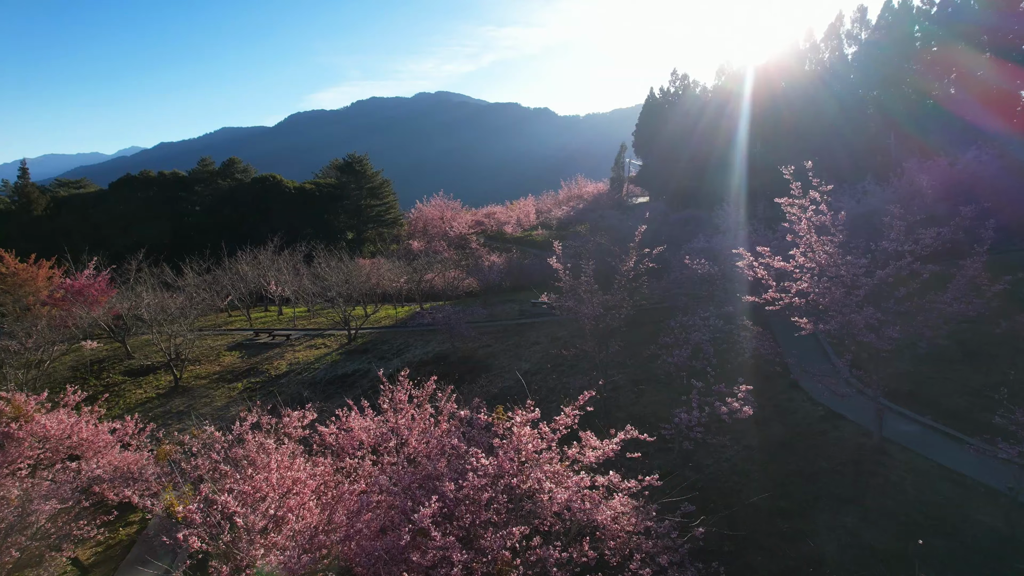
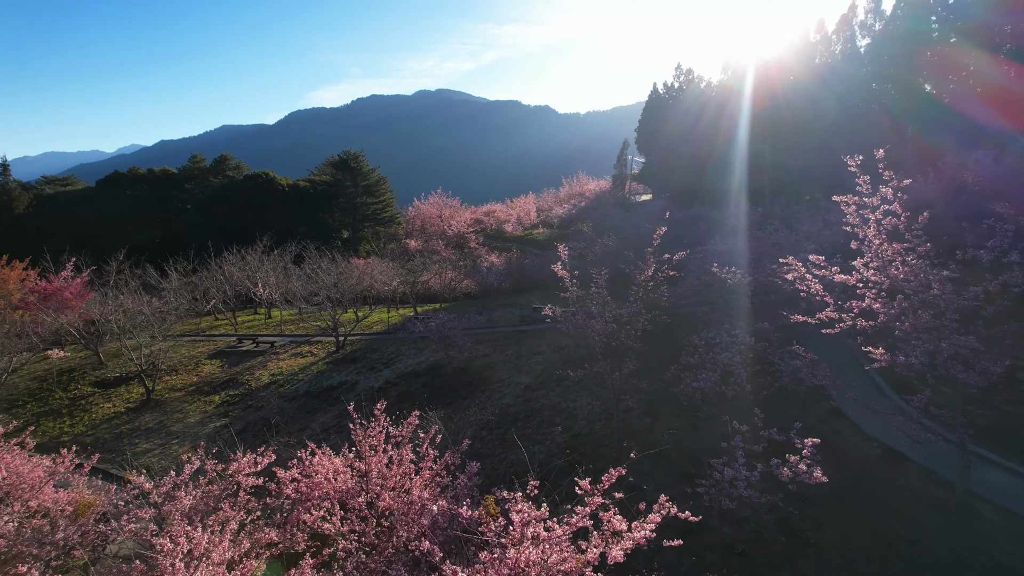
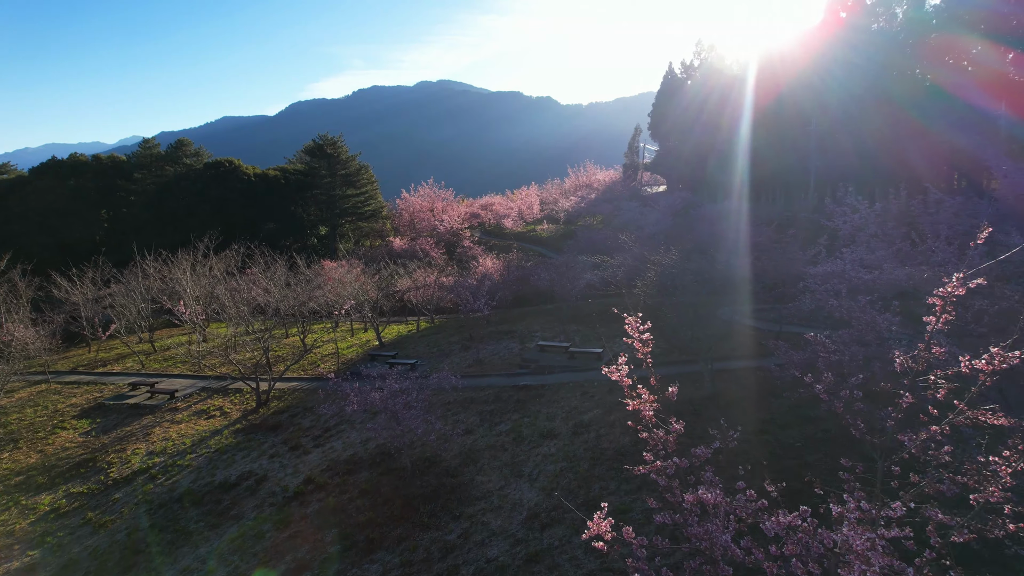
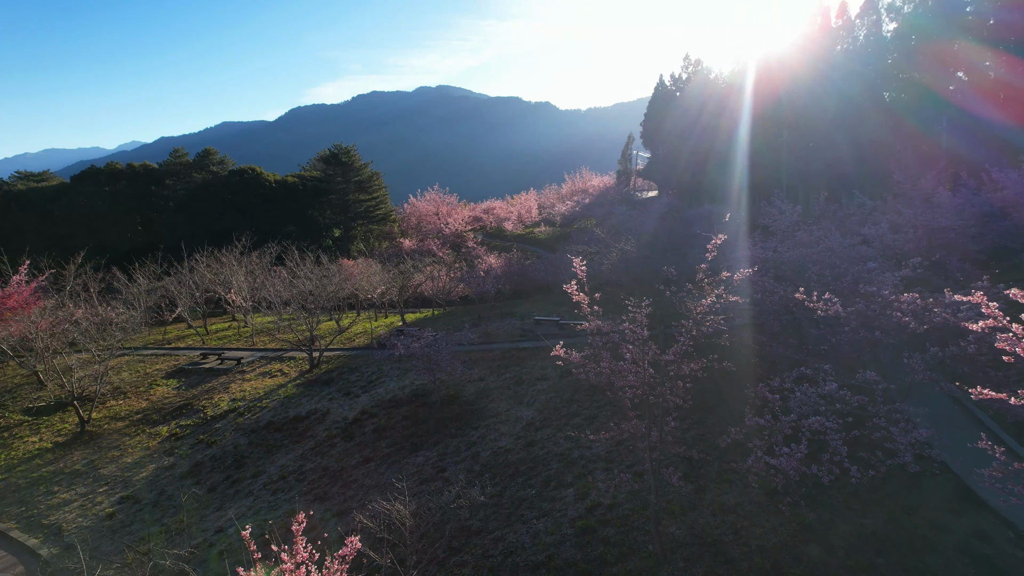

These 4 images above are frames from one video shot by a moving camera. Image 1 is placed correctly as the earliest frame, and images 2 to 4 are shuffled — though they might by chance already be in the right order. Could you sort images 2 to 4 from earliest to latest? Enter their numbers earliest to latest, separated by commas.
2, 4, 3
